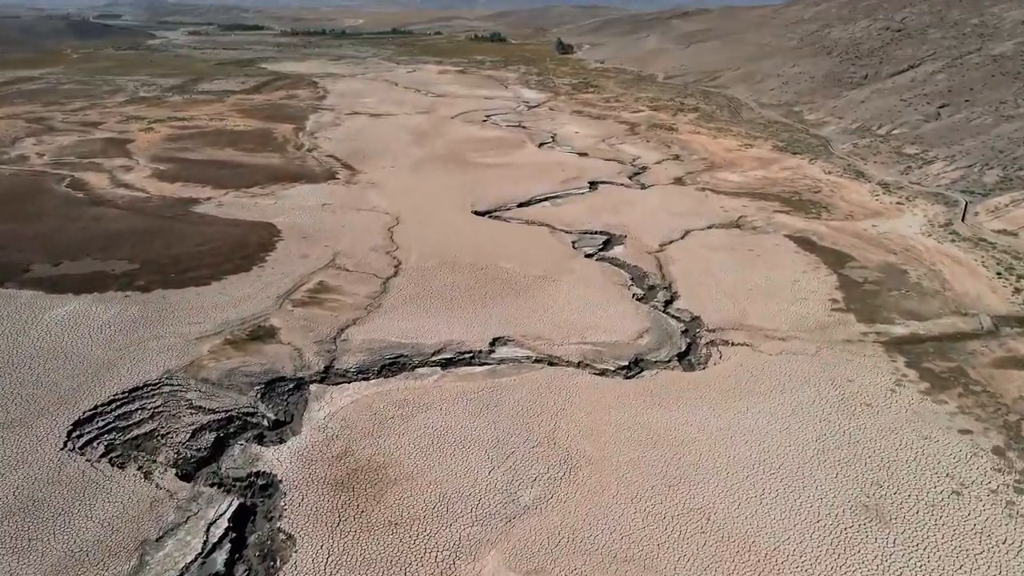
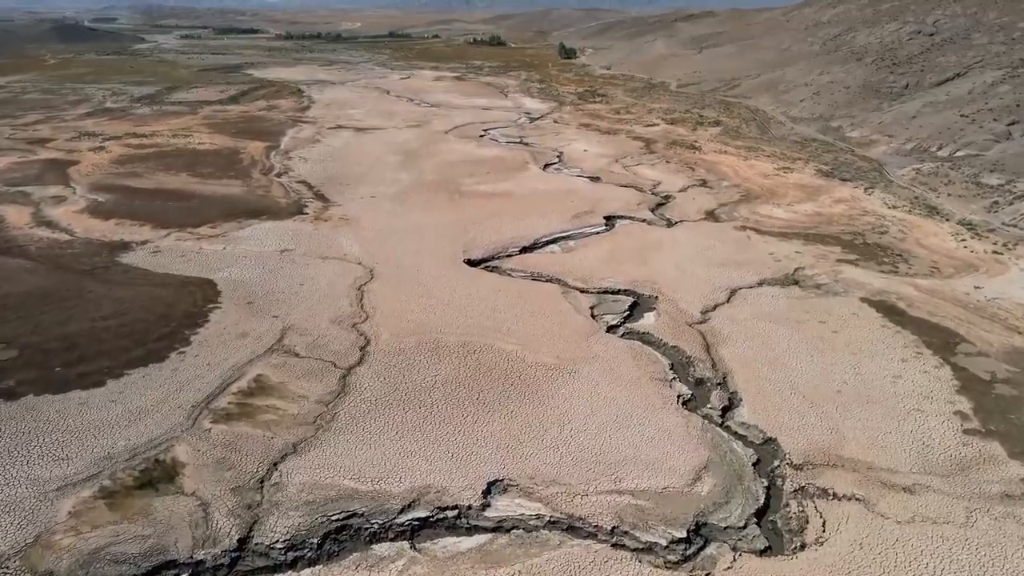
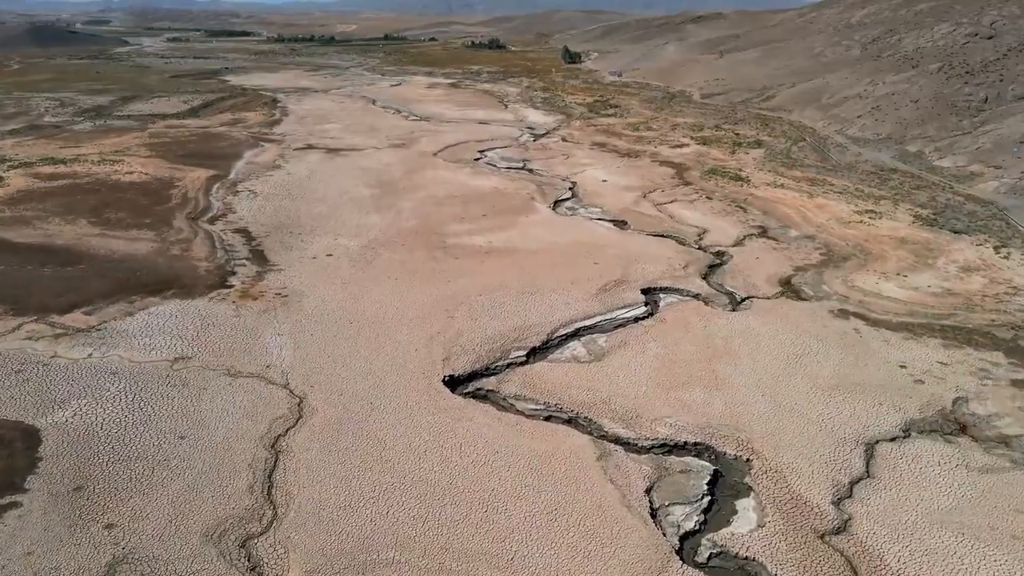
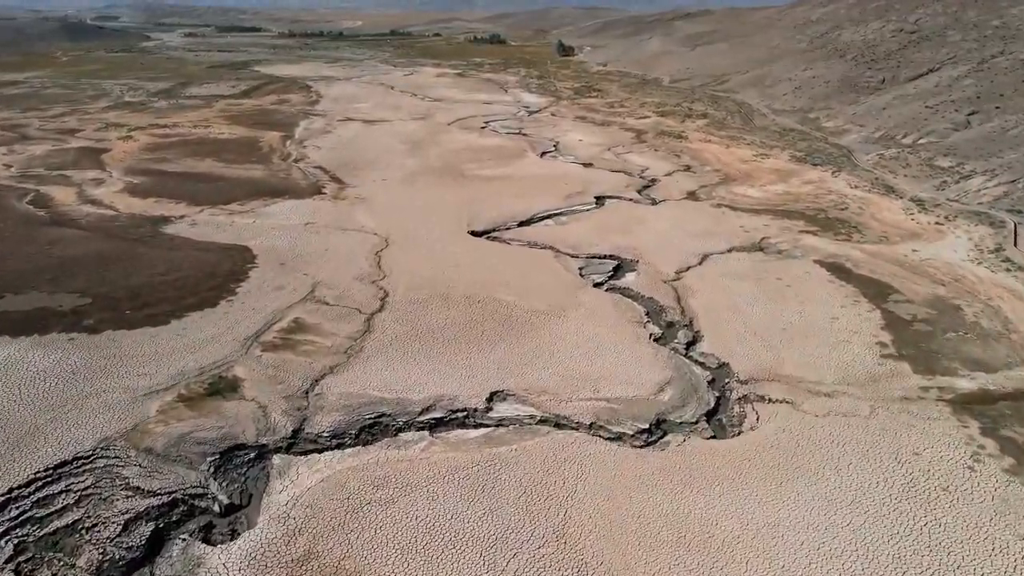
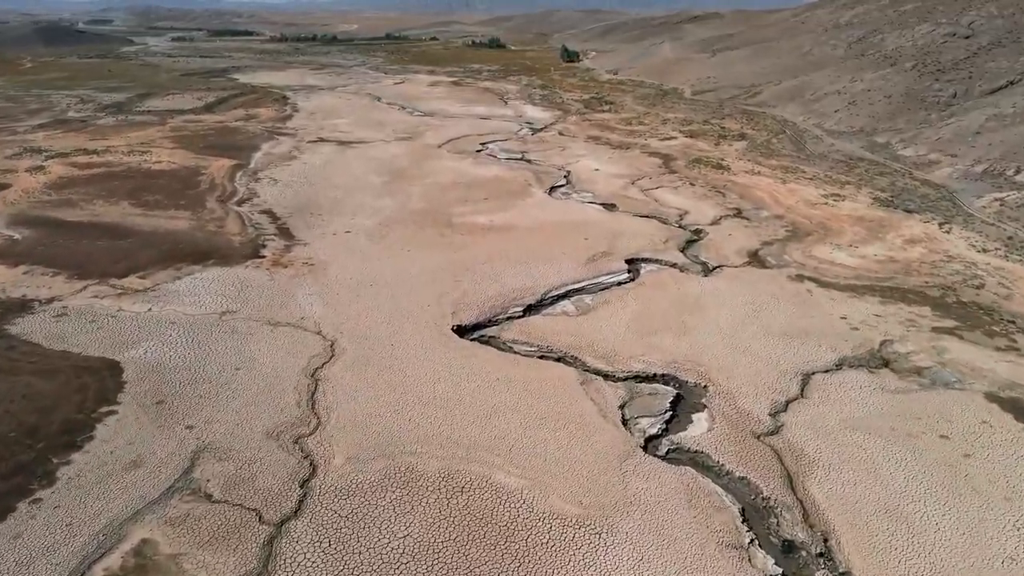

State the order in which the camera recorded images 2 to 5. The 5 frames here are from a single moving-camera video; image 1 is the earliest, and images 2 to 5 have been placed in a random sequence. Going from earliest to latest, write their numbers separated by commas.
4, 2, 5, 3
